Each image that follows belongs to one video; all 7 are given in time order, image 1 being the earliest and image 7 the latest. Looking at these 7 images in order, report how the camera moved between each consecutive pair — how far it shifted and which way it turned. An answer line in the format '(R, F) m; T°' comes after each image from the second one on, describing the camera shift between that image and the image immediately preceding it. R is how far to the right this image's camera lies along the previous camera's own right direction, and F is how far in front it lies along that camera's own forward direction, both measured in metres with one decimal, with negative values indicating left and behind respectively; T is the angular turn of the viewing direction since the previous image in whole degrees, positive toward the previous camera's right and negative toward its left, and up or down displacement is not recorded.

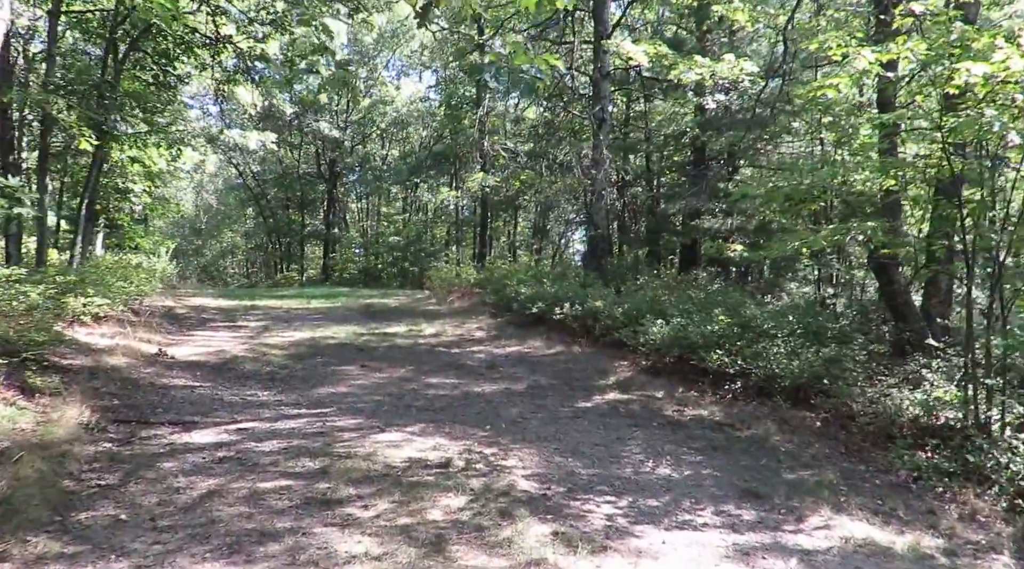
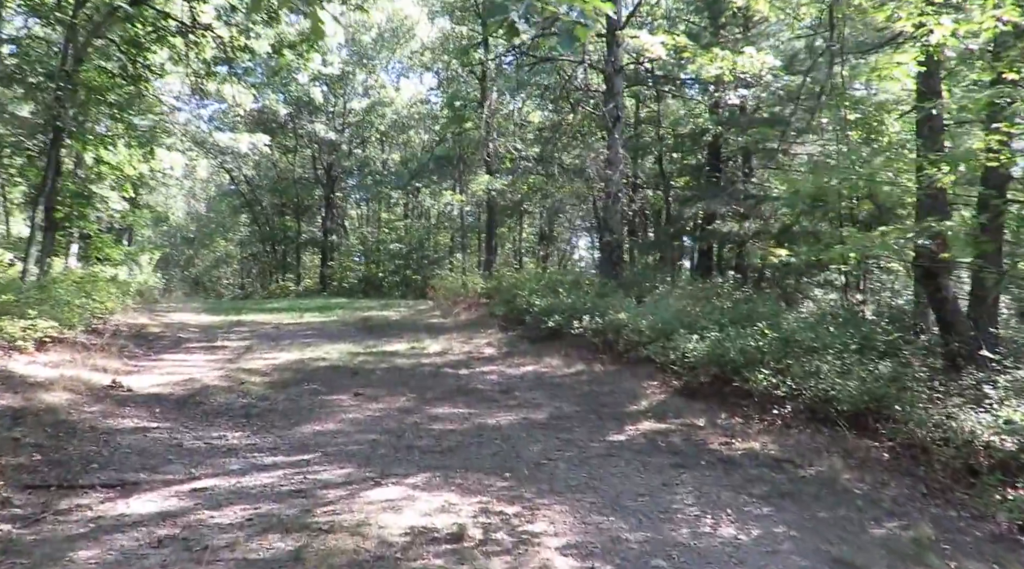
(-0.1, +1.1) m; 0°
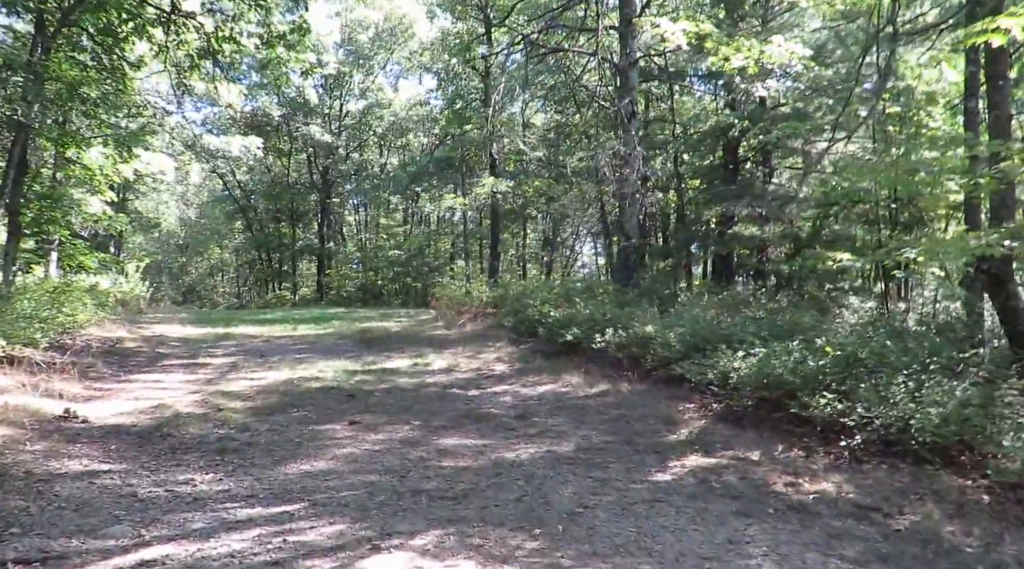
(-0.2, +1.0) m; 0°
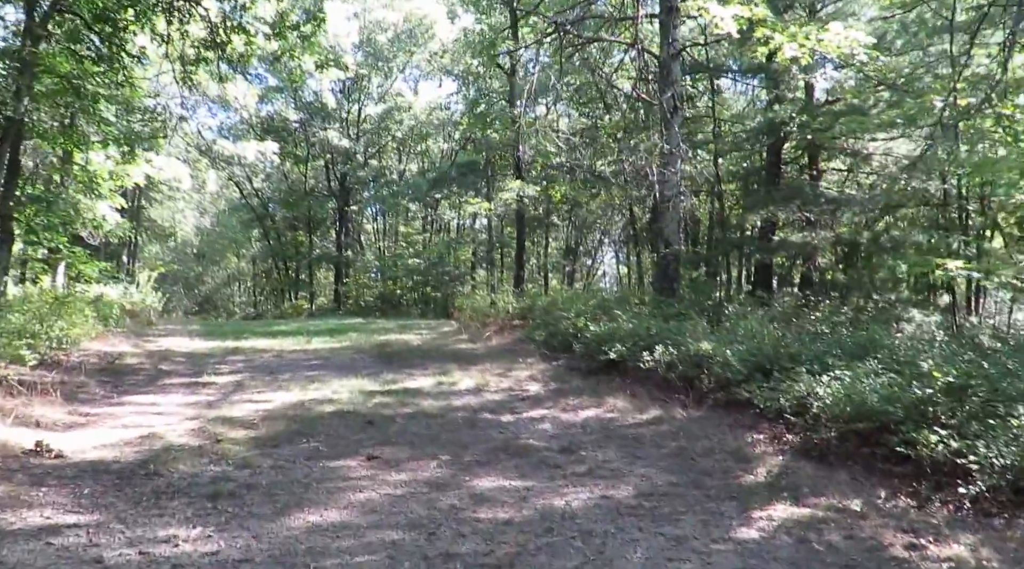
(-0.2, +0.9) m; -1°
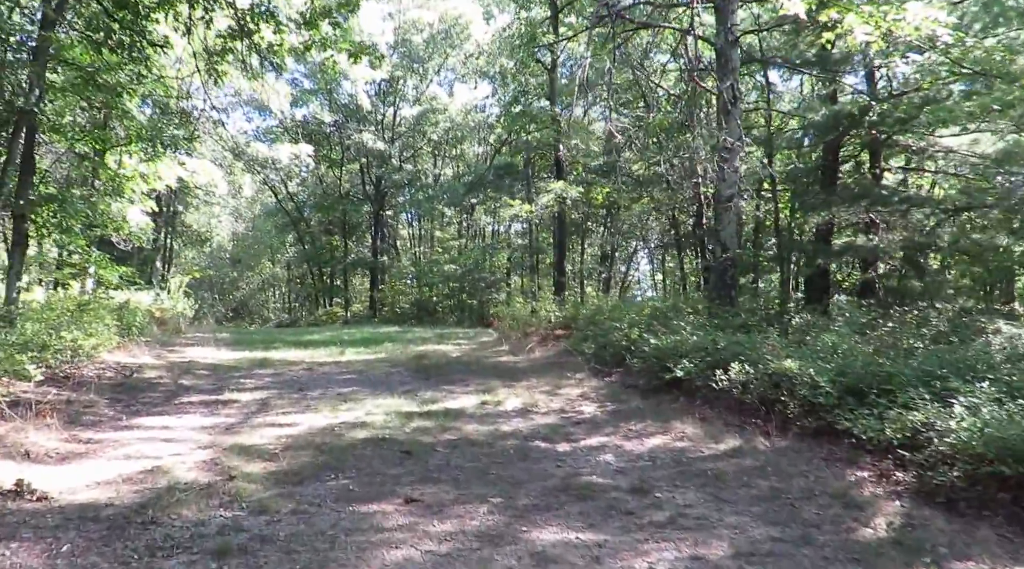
(-0.2, +0.9) m; -2°
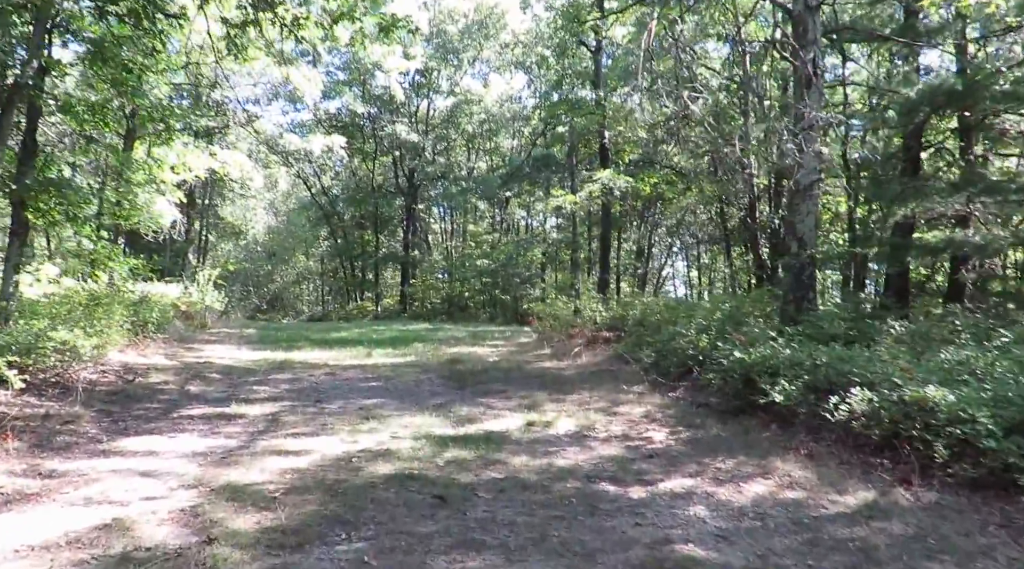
(-0.2, +1.3) m; -2°
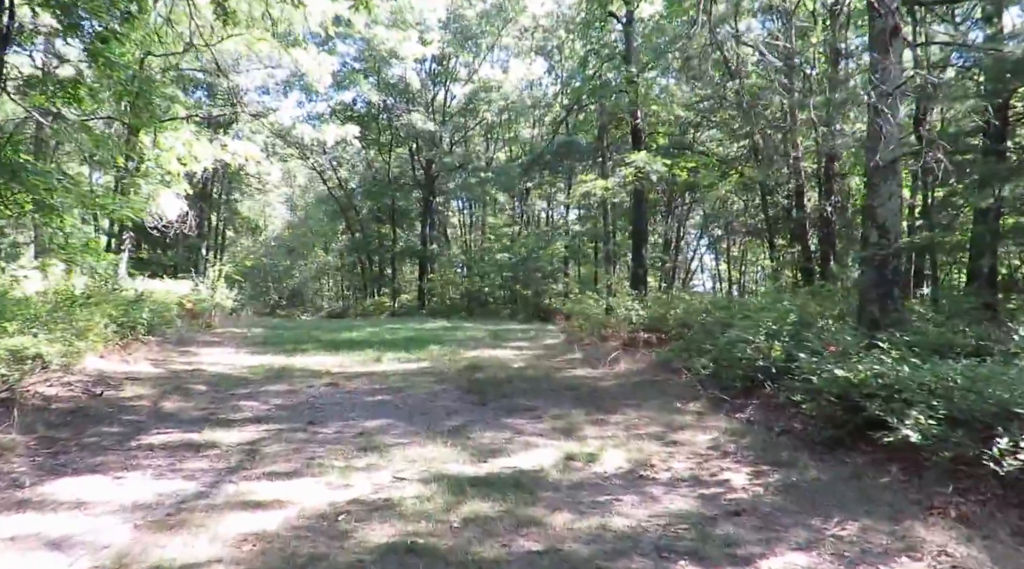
(-0.1, +1.5) m; -1°
